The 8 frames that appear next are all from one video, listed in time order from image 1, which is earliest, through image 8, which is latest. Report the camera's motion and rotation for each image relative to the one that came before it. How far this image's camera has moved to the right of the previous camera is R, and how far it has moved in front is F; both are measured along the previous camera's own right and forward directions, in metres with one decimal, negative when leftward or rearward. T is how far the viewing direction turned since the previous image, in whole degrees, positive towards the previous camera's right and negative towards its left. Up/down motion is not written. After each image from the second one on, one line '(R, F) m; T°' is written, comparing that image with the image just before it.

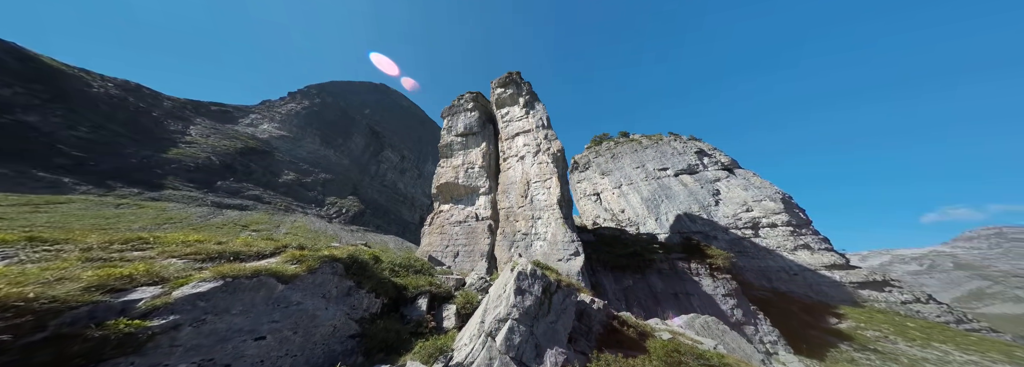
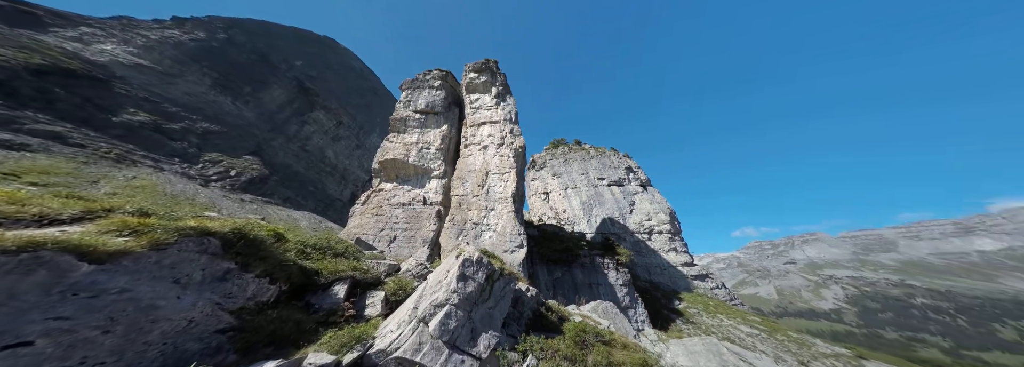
(-0.5, +1.0) m; +16°
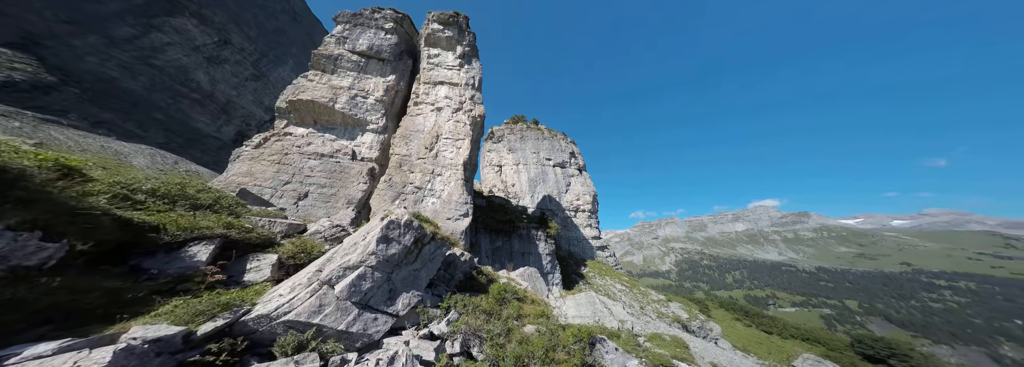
(-1.8, +0.7) m; +17°
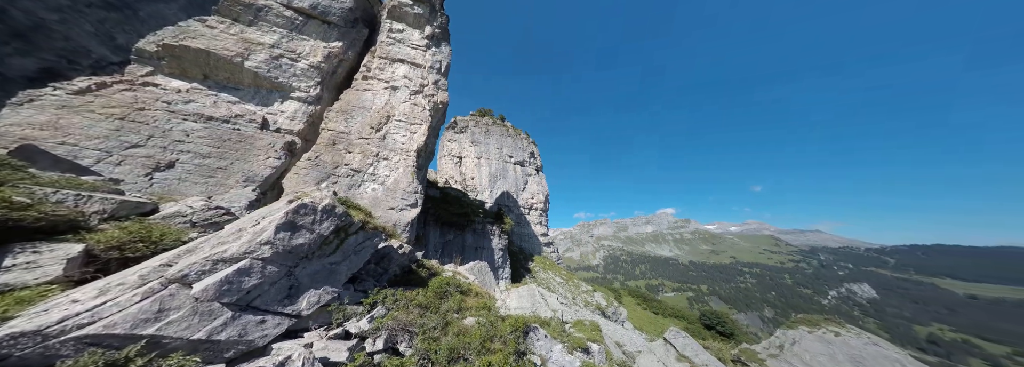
(+0.4, -0.4) m; +13°
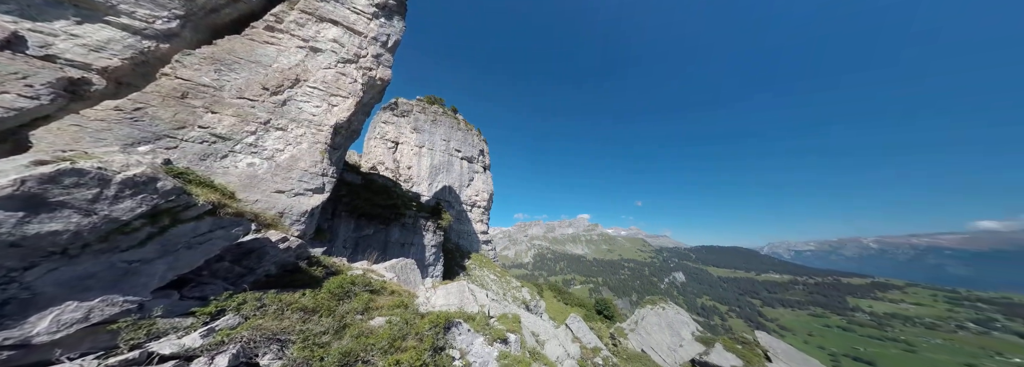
(+0.6, -0.2) m; +16°
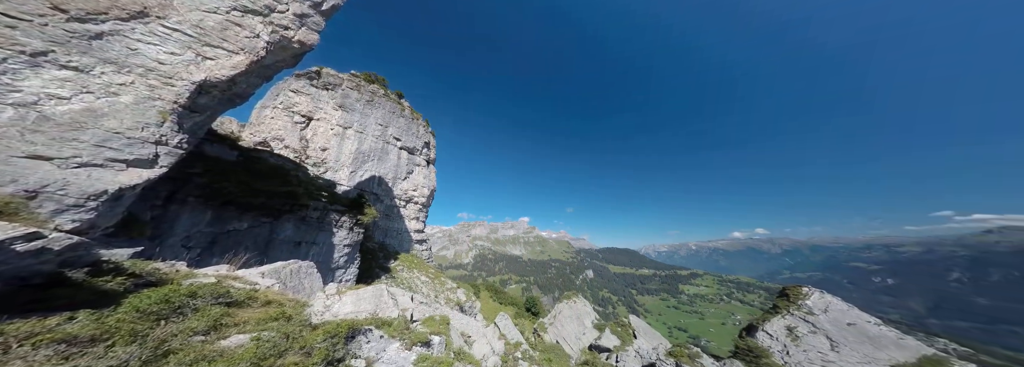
(+0.3, -0.1) m; +15°
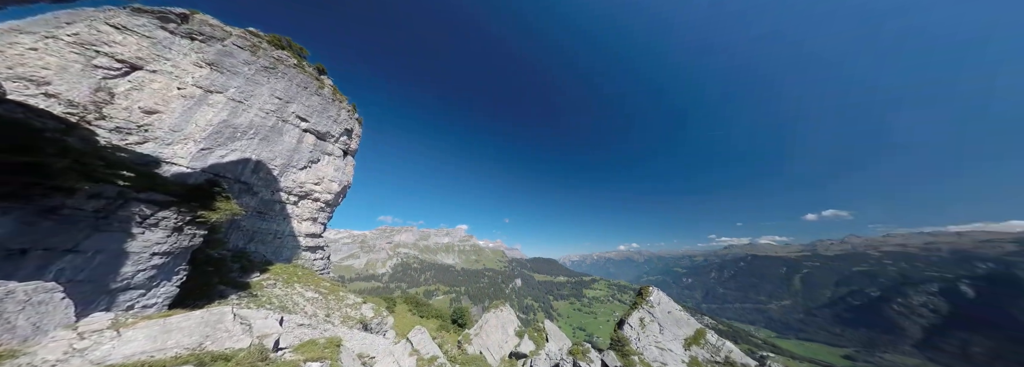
(+0.2, +0.2) m; +15°
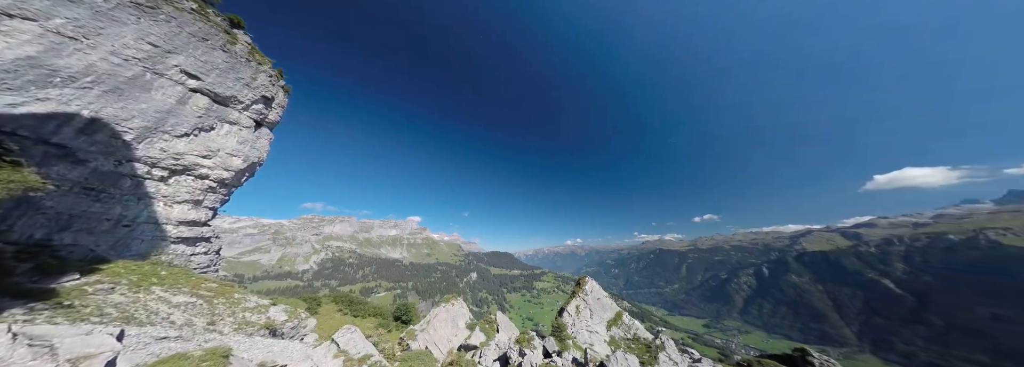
(+0.2, +0.1) m; +11°
